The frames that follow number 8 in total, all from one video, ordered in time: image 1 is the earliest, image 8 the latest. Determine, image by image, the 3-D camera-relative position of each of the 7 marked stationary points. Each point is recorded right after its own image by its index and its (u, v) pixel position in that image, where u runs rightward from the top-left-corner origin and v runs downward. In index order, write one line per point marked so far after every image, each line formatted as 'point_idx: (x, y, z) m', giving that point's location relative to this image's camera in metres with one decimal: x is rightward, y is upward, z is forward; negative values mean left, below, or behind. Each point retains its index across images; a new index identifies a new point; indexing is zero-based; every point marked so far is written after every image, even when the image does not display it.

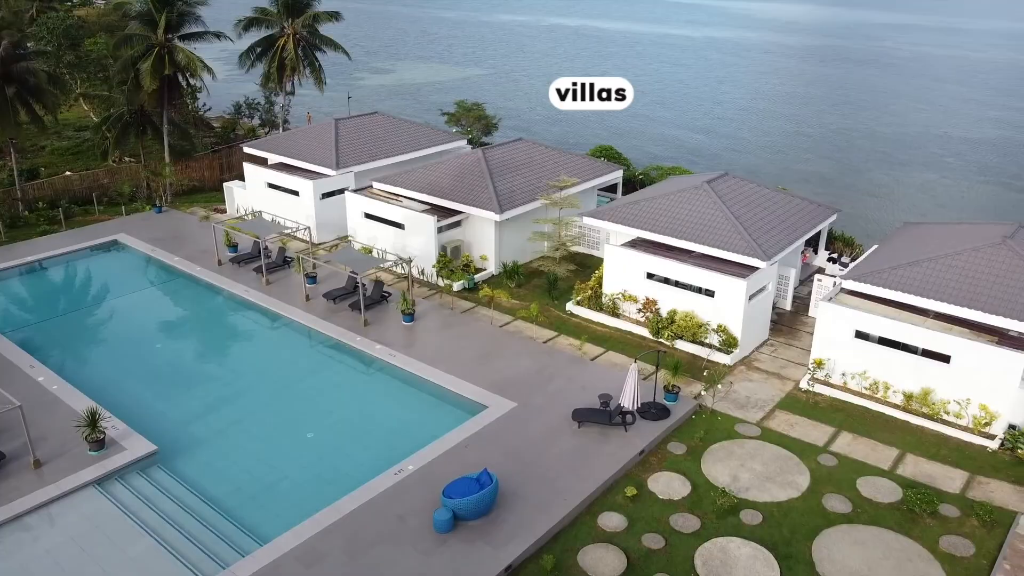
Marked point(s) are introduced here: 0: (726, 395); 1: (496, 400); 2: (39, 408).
0: (+4.9, -2.5, +18.5) m
1: (-0.4, -2.5, +18.0) m
2: (-10.4, -2.6, +17.6) m
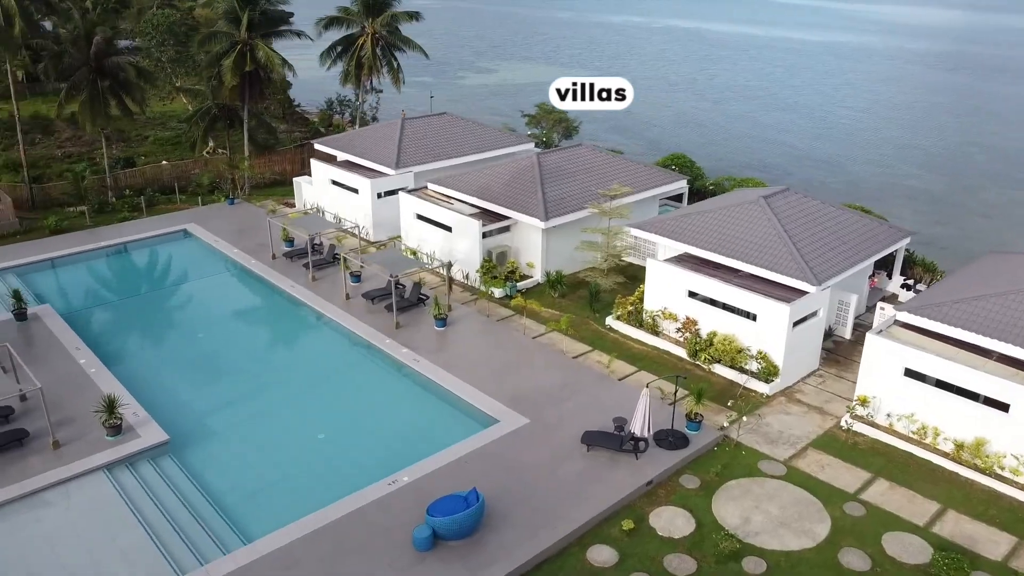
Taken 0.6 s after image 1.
0: (+5.2, -3.0, +17.2) m
1: (-0.1, -2.7, +17.4) m
2: (-10.1, -2.3, +18.4) m
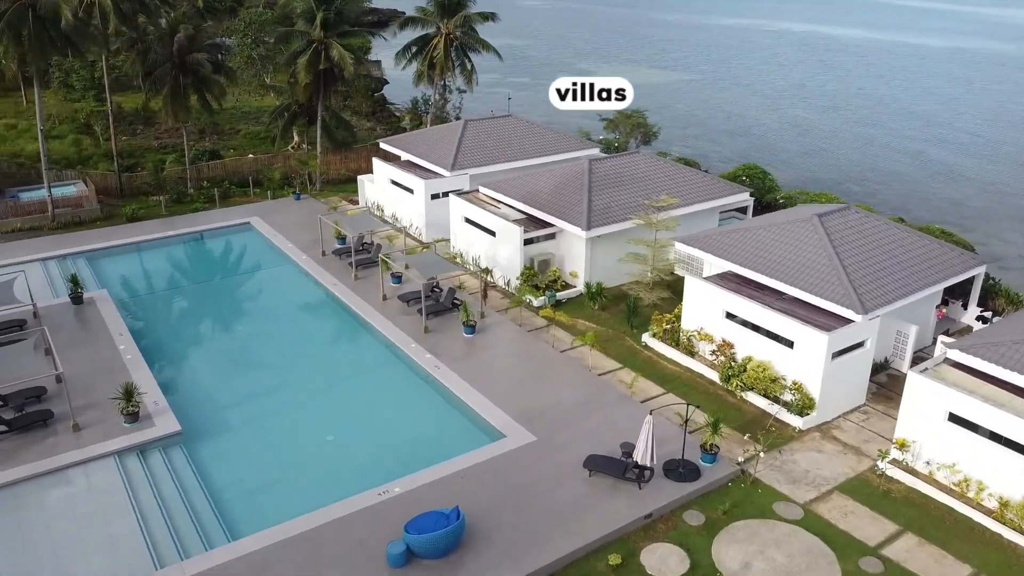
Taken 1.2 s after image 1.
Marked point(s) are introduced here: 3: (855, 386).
0: (+5.3, -3.5, +16.0) m
1: (+0.1, -3.0, +16.8) m
2: (-9.6, -2.1, +19.0) m
3: (+7.6, -2.2, +17.8) m
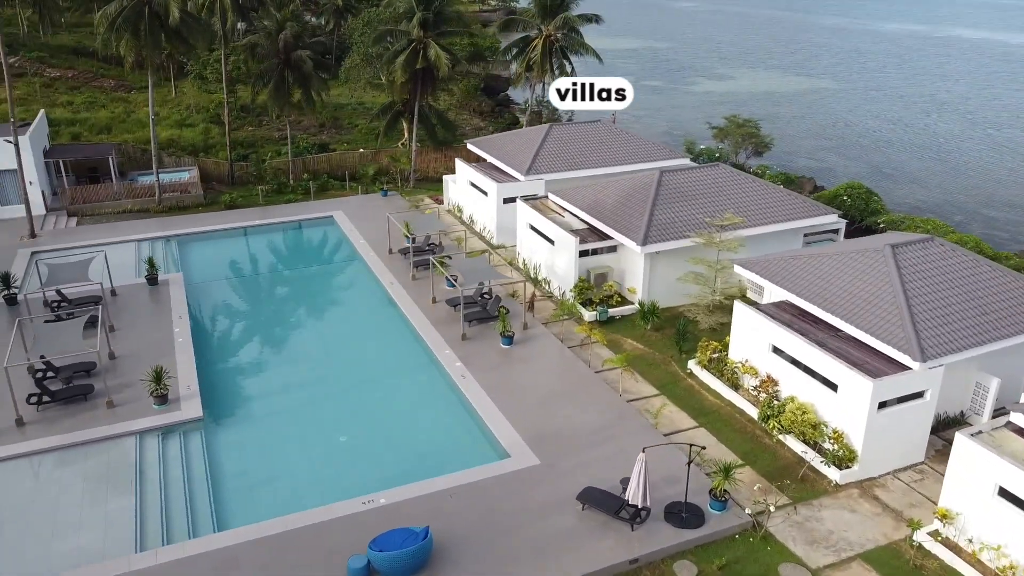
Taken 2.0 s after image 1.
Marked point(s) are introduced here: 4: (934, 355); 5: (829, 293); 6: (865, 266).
0: (+5.2, -4.2, +14.4) m
1: (+0.2, -3.3, +16.1) m
2: (-8.9, -1.7, +20.0) m
3: (+7.8, -3.0, +15.8) m
4: (+8.0, -1.3, +15.3) m
5: (+6.9, -0.1, +17.6) m
6: (+7.8, +0.5, +17.8) m
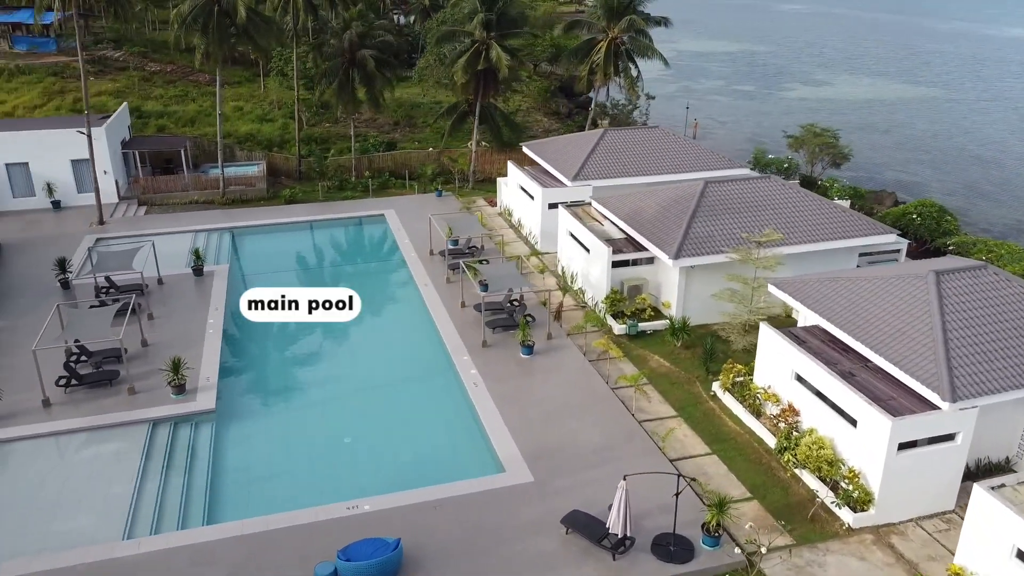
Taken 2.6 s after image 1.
0: (+4.8, -4.6, +13.4) m
1: (+0.1, -3.5, +15.7) m
2: (-8.4, -1.5, +20.5) m
3: (+7.7, -3.6, +14.5) m
4: (+7.8, -1.8, +13.9) m
5: (+7.1, -0.6, +16.4) m
6: (+8.0, -0.1, +16.5) m
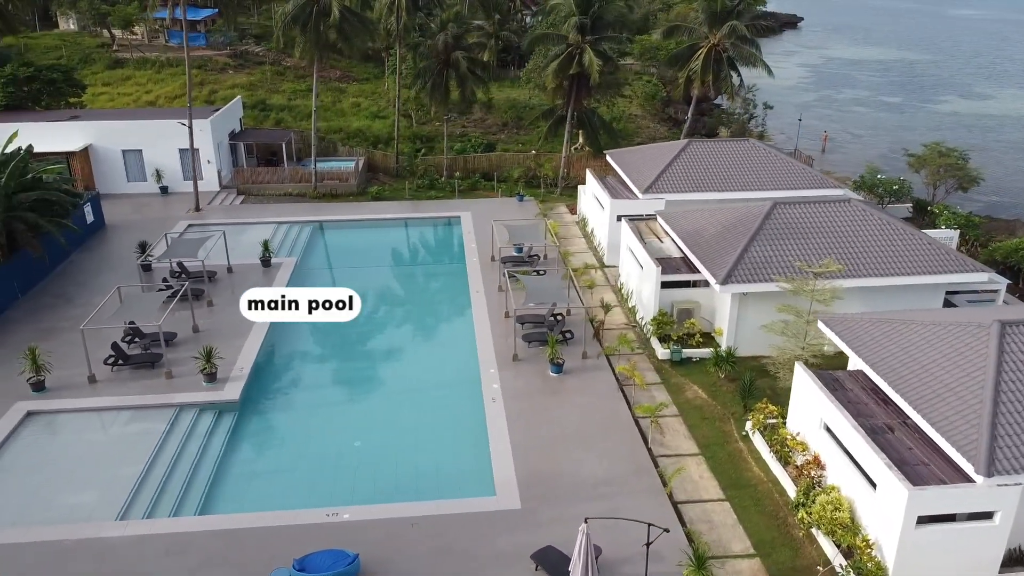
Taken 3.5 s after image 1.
0: (+4.1, -5.2, +12.1) m
1: (0.0, -3.8, +15.1) m
2: (-7.4, -1.2, +21.3) m
3: (+7.2, -4.4, +12.7) m
4: (+7.4, -2.7, +12.0) m
5: (+7.1, -1.5, +14.6) m
6: (+8.1, -1.0, +14.5) m
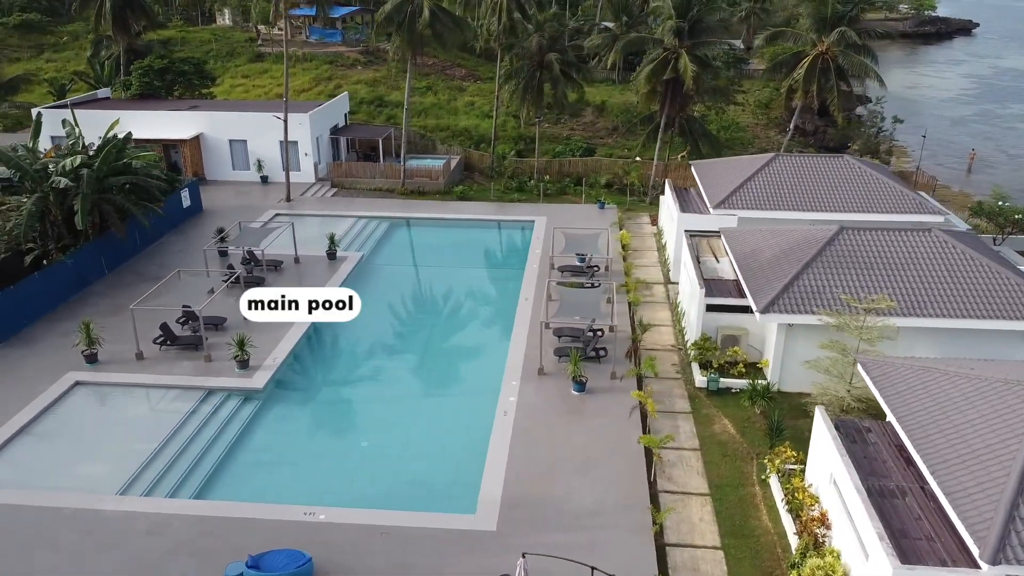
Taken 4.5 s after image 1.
0: (+3.1, -5.8, +10.9) m
1: (-0.4, -4.0, +14.6) m
2: (-6.4, -1.0, +21.9) m
3: (+6.3, -5.2, +11.0) m
4: (+6.5, -3.5, +10.3) m
5: (+6.8, -2.2, +12.8) m
6: (+7.7, -1.8, +12.6) m
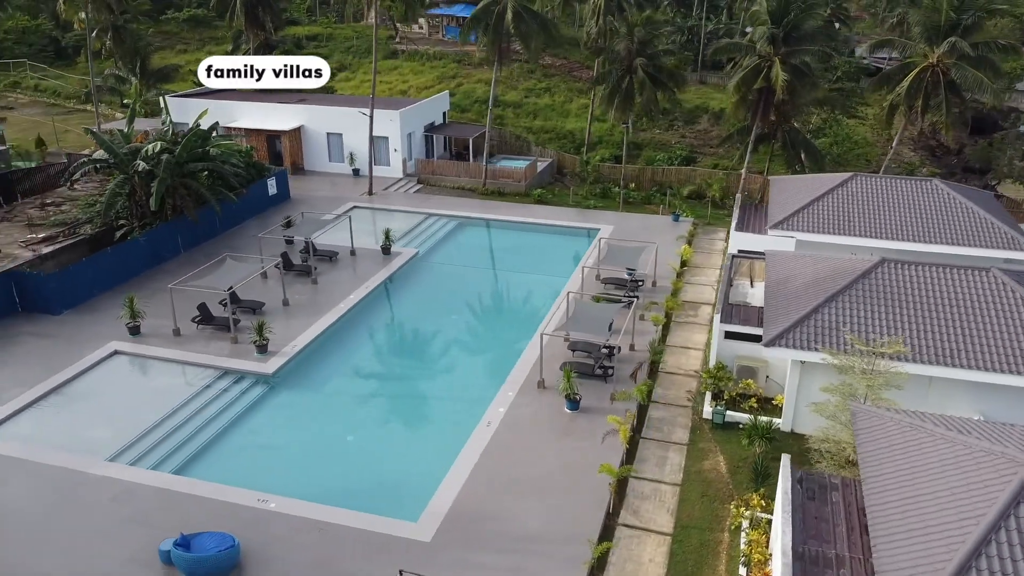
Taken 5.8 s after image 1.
0: (+1.2, -6.1, +10.1) m
1: (-1.4, -4.1, +14.4) m
2: (-5.7, -0.7, +22.7) m
3: (+4.4, -5.8, +9.6) m
4: (+4.6, -4.1, +8.9) m
5: (+5.4, -2.9, +11.3) m
6: (+6.3, -2.6, +10.9) m
